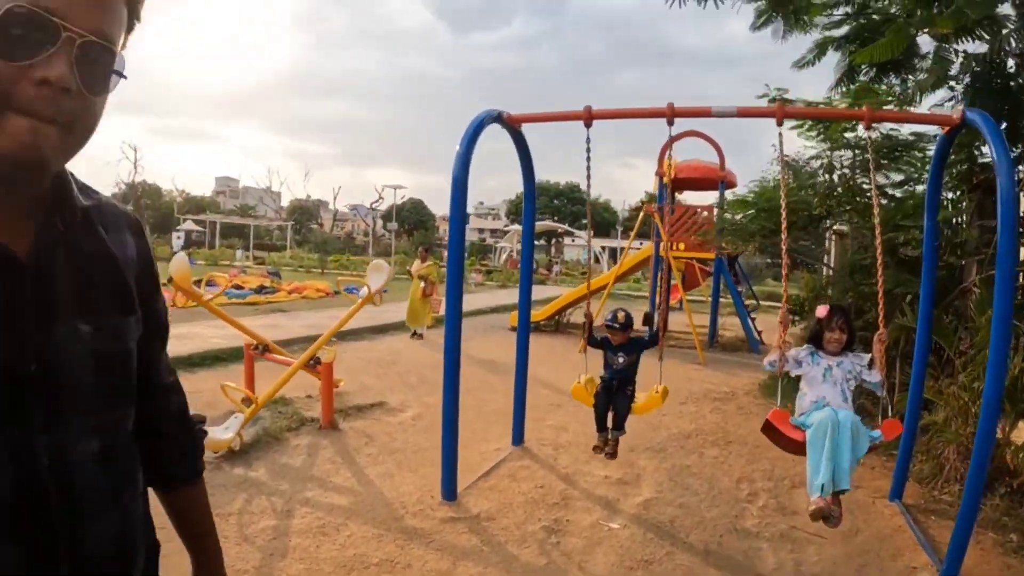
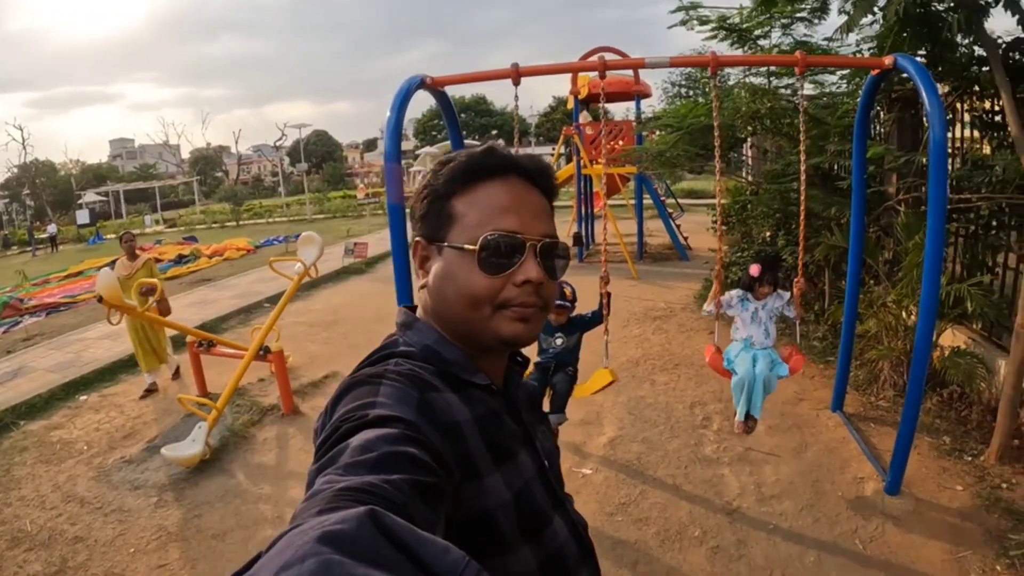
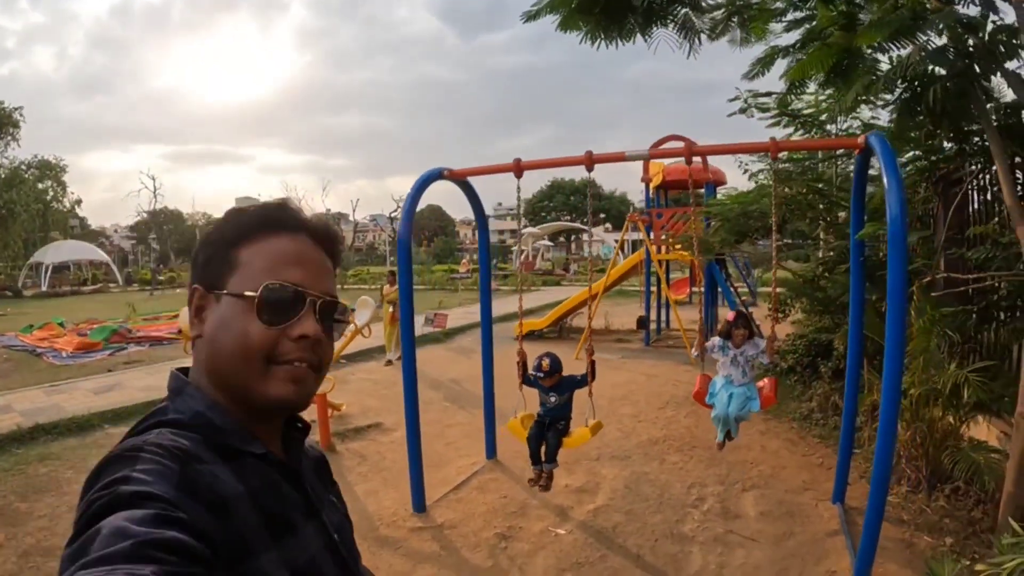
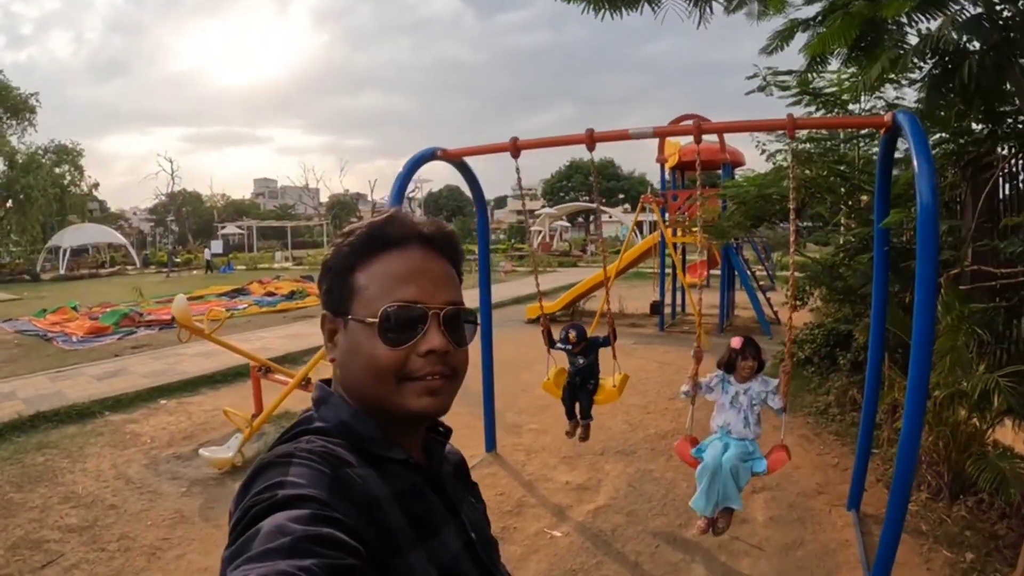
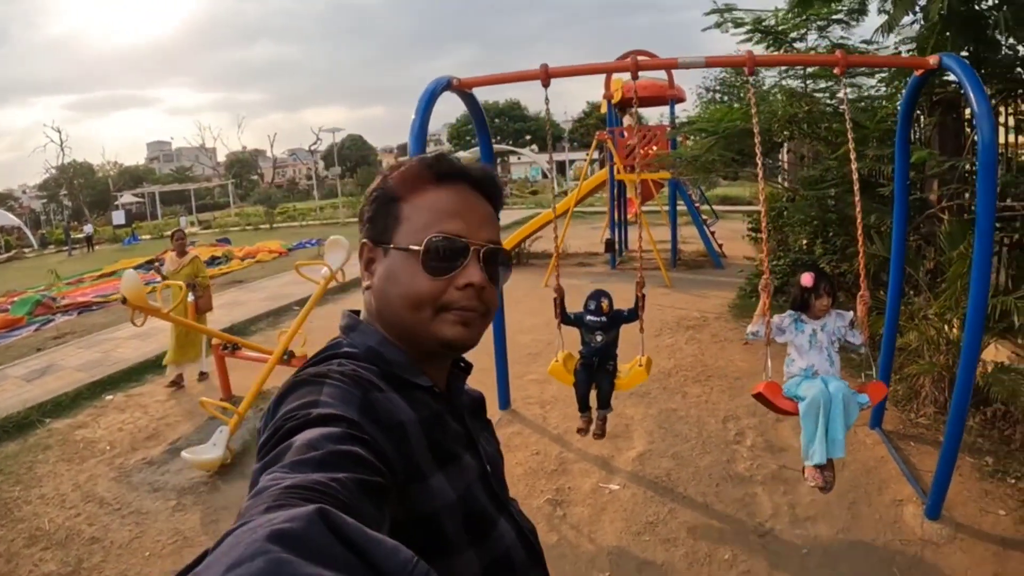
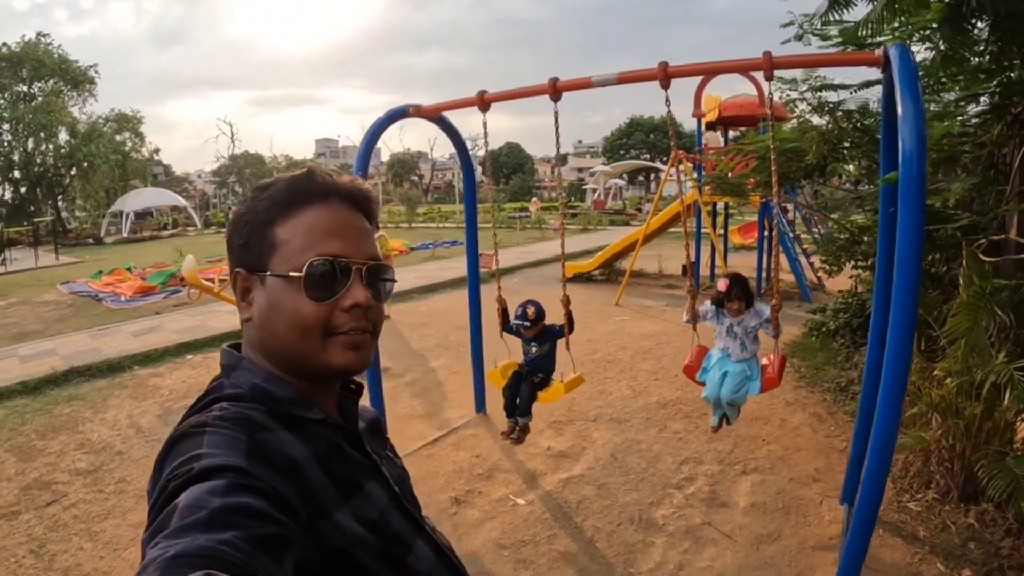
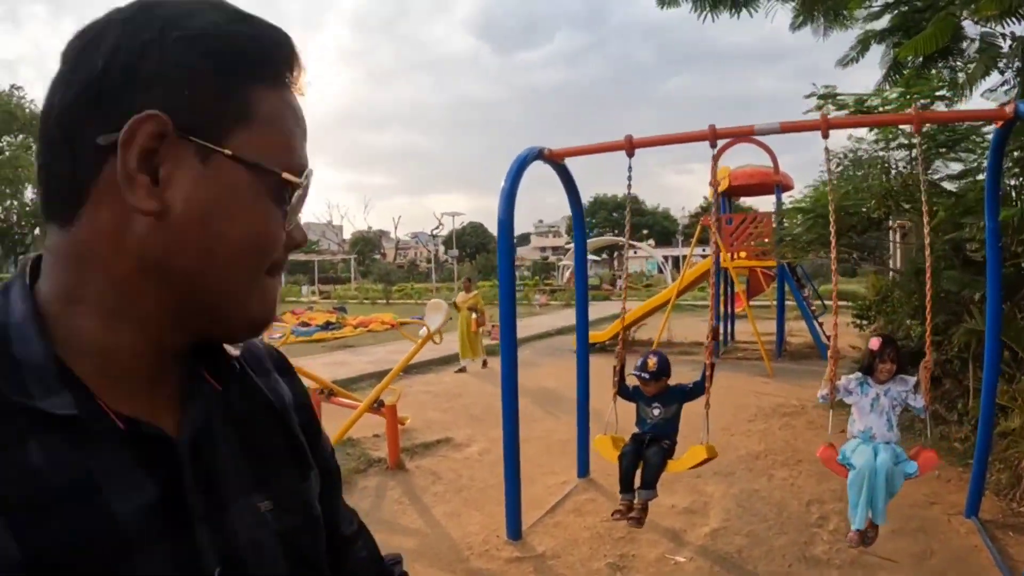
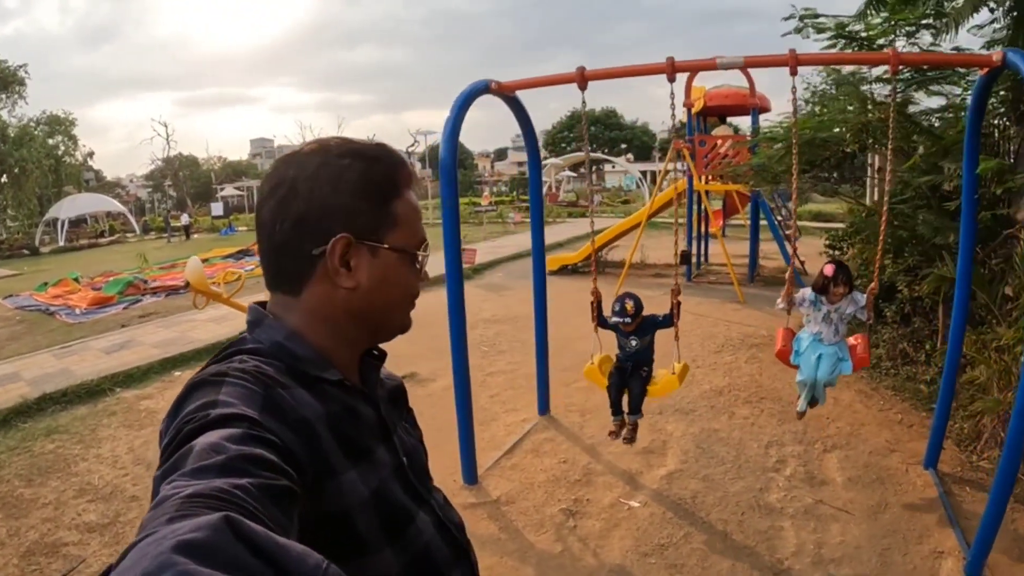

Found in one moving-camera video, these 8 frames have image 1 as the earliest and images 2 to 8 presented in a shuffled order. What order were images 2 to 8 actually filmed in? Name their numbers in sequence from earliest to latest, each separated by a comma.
7, 3, 4, 6, 8, 5, 2
